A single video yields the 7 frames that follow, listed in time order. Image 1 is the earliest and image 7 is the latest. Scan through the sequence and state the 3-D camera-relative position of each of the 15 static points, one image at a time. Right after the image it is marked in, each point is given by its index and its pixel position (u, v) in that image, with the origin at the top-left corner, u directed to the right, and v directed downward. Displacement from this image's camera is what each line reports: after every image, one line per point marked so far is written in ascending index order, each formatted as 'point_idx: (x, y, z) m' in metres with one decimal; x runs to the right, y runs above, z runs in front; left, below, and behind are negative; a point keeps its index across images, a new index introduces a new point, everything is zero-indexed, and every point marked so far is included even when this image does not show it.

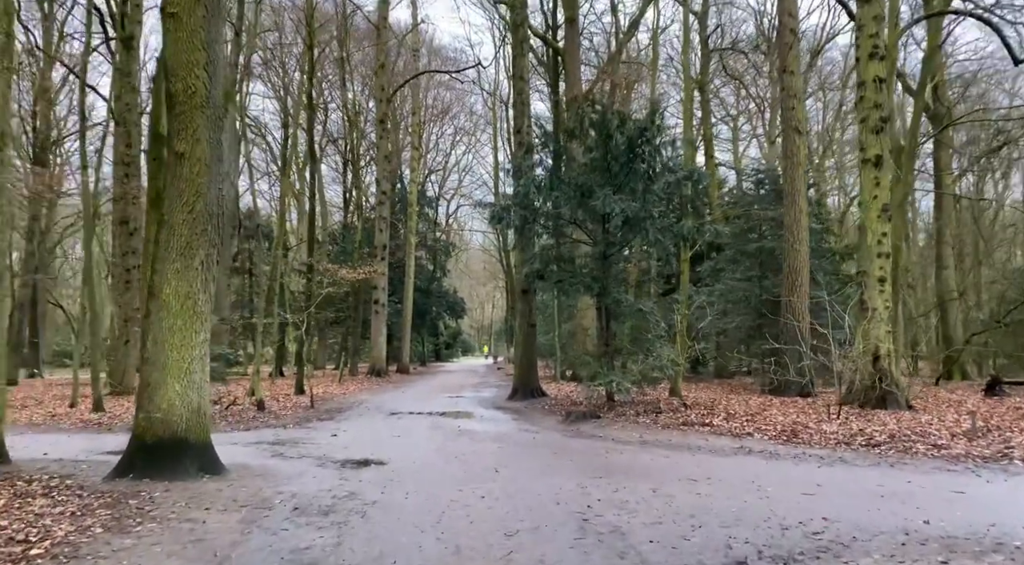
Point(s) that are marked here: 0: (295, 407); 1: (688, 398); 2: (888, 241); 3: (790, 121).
0: (-5.1, -3.0, +16.7) m
1: (+3.7, -2.5, +15.0) m
2: (+6.4, +0.7, +12.1) m
3: (+6.2, +3.6, +16.0) m
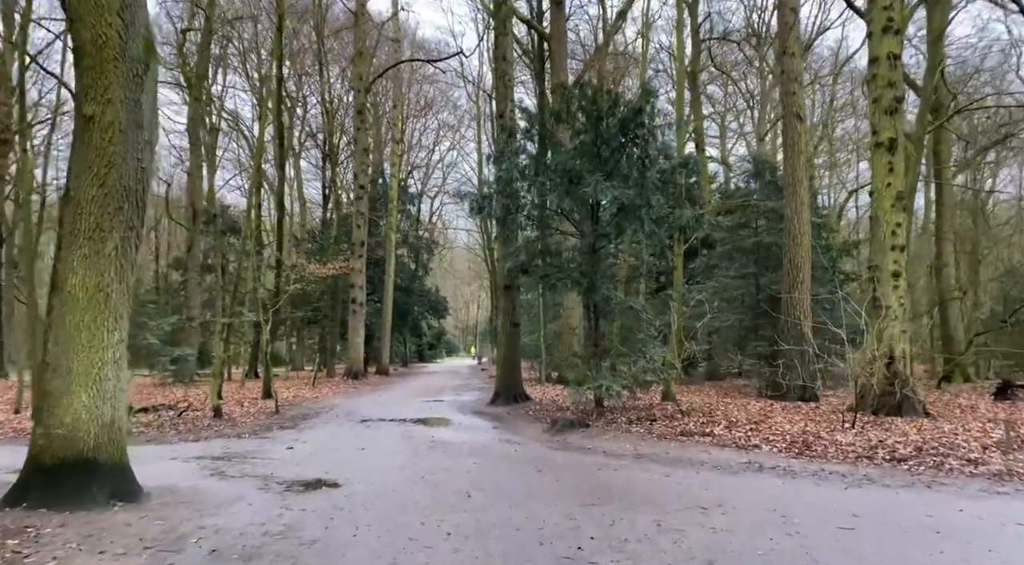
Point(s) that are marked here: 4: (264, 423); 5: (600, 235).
0: (-5.5, -2.9, +15.4) m
1: (+3.4, -2.4, +14.0) m
2: (+6.1, +0.8, +11.1) m
3: (+5.8, +3.7, +15.0) m
4: (-4.8, -2.7, +13.7) m
5: (+1.6, +0.8, +12.7) m
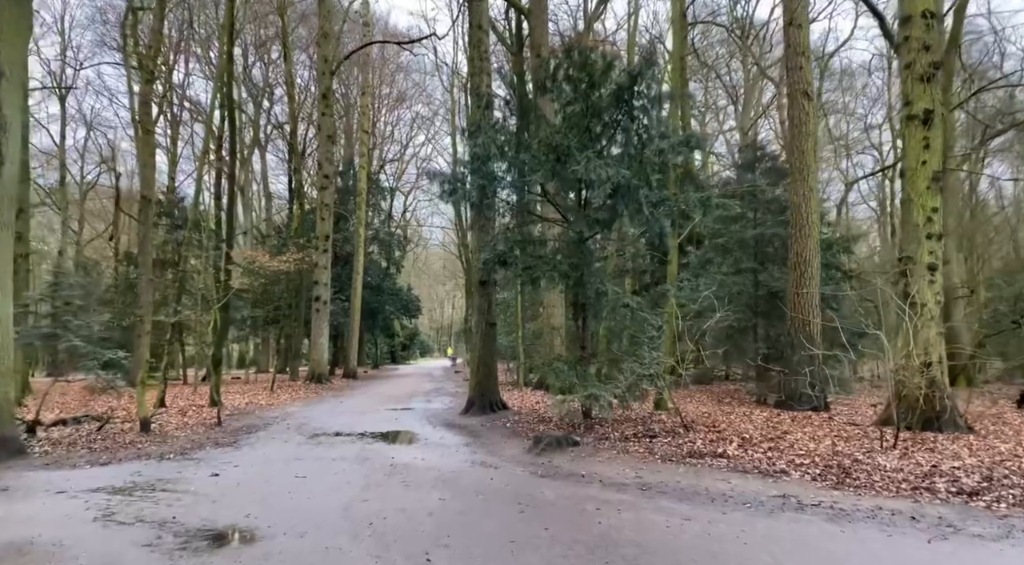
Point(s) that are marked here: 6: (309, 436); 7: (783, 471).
0: (-6.0, -2.7, +13.5) m
1: (+2.9, -2.3, +12.4) m
2: (+5.7, +0.9, +9.6) m
3: (+5.4, +3.8, +13.5) m
4: (-5.2, -2.6, +11.8) m
5: (+1.3, +0.9, +11.0) m
6: (-3.4, -2.6, +11.9) m
7: (+2.9, -2.0, +7.5) m
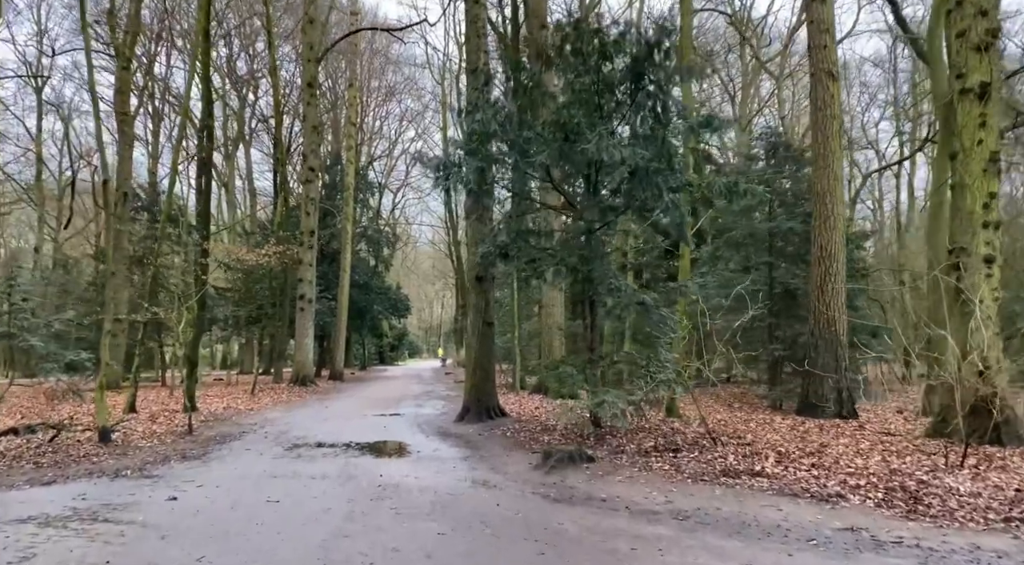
0: (-6.0, -2.6, +12.3) m
1: (+2.9, -2.2, +11.3) m
2: (+5.8, +0.9, +8.5) m
3: (+5.4, +3.8, +12.4) m
4: (-5.2, -2.5, +10.6) m
5: (+1.3, +1.0, +9.9) m
6: (-3.4, -2.5, +10.7) m
7: (+3.0, -1.9, +6.4) m
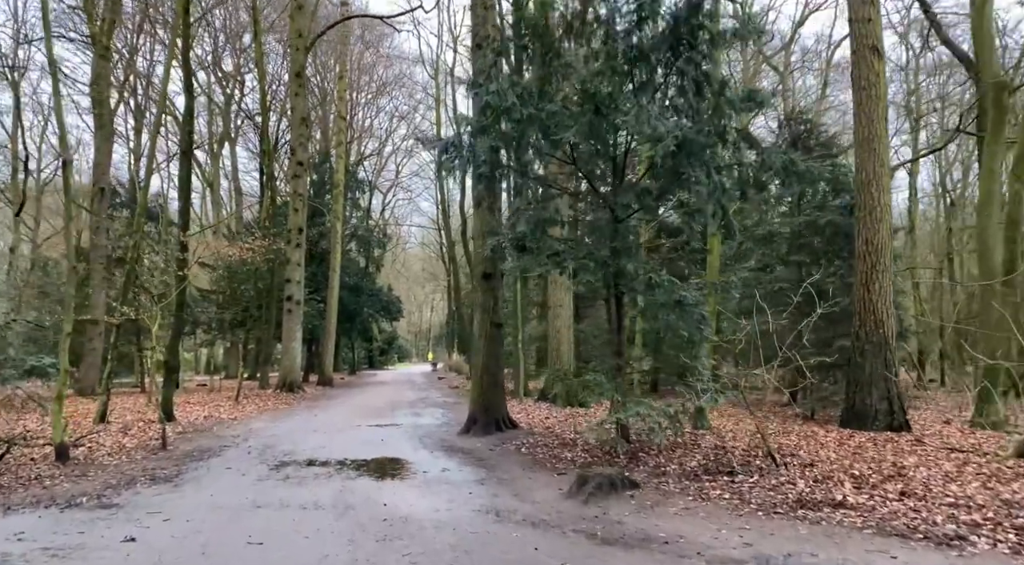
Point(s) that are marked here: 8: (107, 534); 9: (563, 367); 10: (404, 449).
0: (-5.8, -2.6, +10.9) m
1: (+3.2, -2.2, +10.1) m
2: (+6.1, +1.0, +7.4) m
3: (+5.6, +3.9, +11.3) m
4: (-4.9, -2.4, +9.2) m
5: (+1.6, +1.1, +8.7) m
6: (-3.1, -2.4, +9.4) m
7: (+3.3, -1.8, +5.2) m
8: (-3.4, -2.1, +6.0) m
9: (+1.2, -1.9, +16.4) m
10: (-1.6, -2.6, +11.0) m
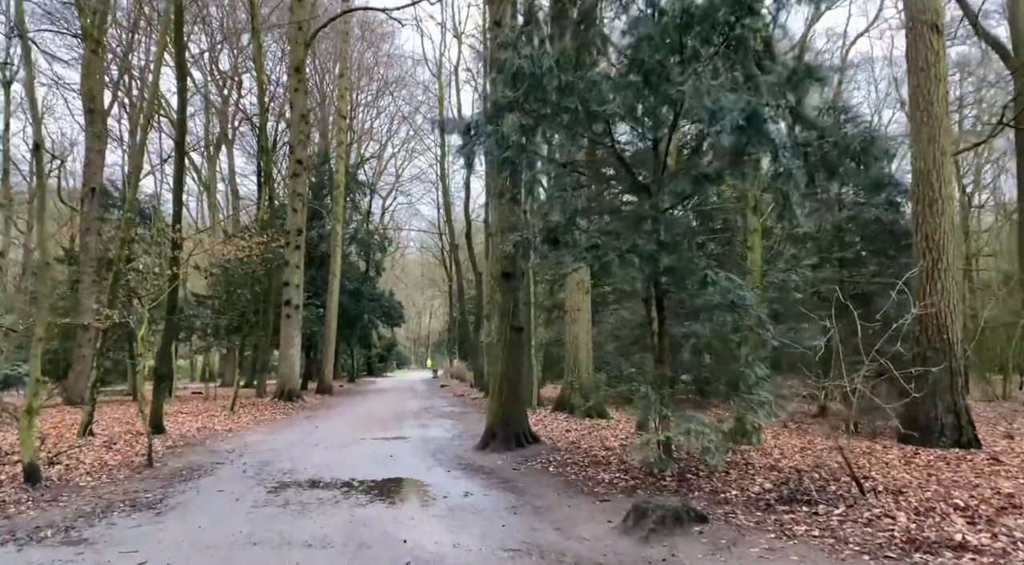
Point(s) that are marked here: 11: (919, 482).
0: (-5.5, -2.6, +9.8) m
1: (+3.5, -2.2, +9.0) m
2: (+6.4, +1.0, +6.3) m
3: (+5.9, +3.9, +10.3) m
4: (-4.6, -2.4, +8.1) m
5: (+1.9, +1.1, +7.7) m
6: (-2.8, -2.4, +8.3) m
7: (+3.6, -1.8, +4.1) m
8: (-3.1, -2.1, +4.9) m
9: (+1.5, -2.0, +15.3) m
10: (-1.3, -2.5, +9.9) m
11: (+4.1, -2.0, +7.2) m
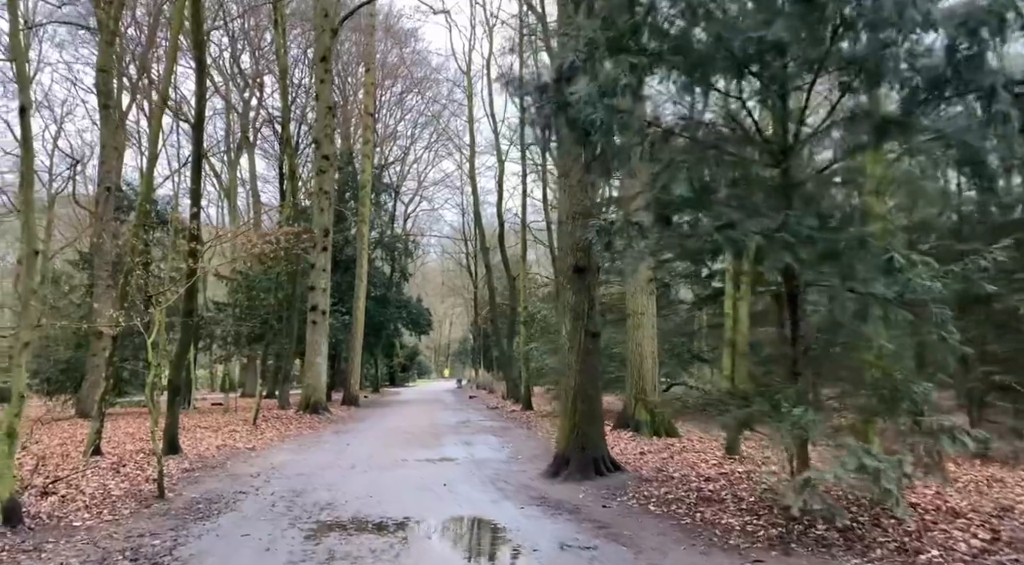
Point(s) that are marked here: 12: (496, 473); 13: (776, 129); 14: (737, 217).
0: (-4.5, -2.5, +8.2) m
1: (+4.4, -2.1, +7.1) m
2: (+7.3, +1.1, +4.4) m
3: (+6.9, +3.9, +8.4) m
4: (-3.7, -2.4, +6.5) m
5: (+2.8, +1.2, +5.9) m
6: (-1.9, -2.3, +6.6) m
7: (+4.4, -1.6, +2.3) m
8: (-2.2, -1.9, +3.2) m
9: (+2.6, -2.0, +13.5) m
10: (-0.4, -2.5, +8.2) m
11: (+5.0, -1.9, +5.4) m
12: (-0.2, -2.7, +10.1) m
13: (+2.4, +1.4, +6.3) m
14: (+1.8, +0.5, +6.3) m
